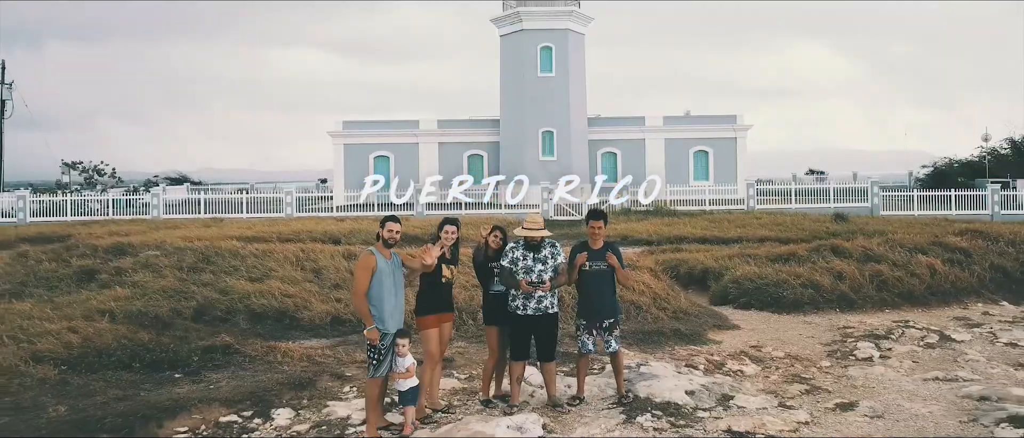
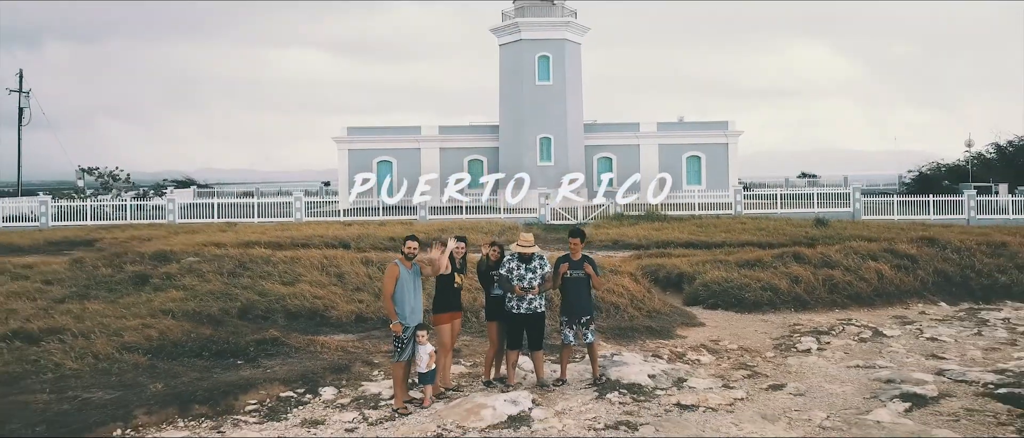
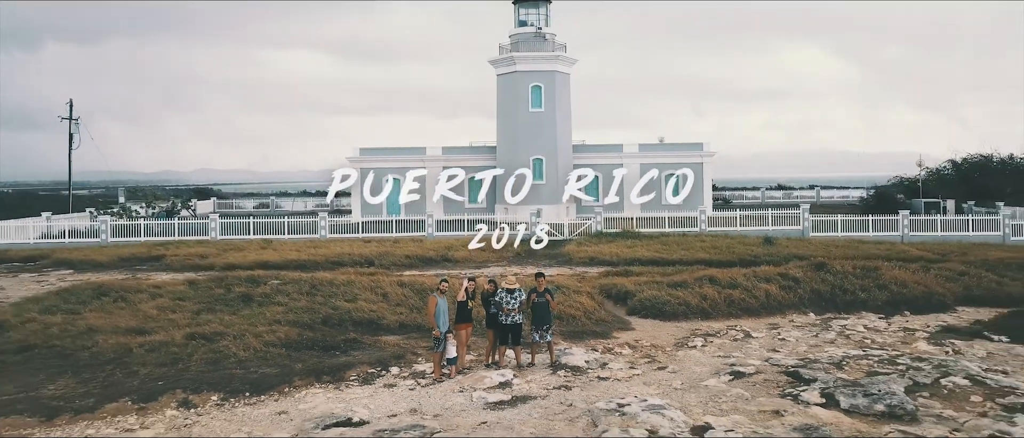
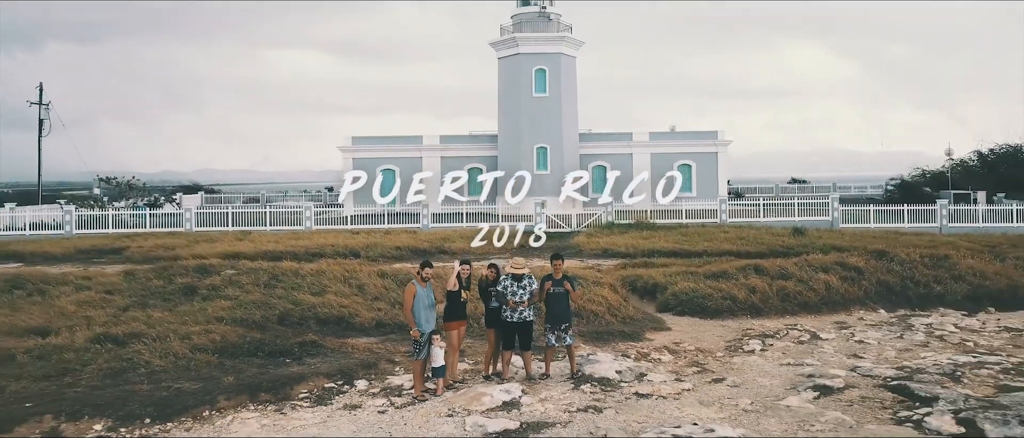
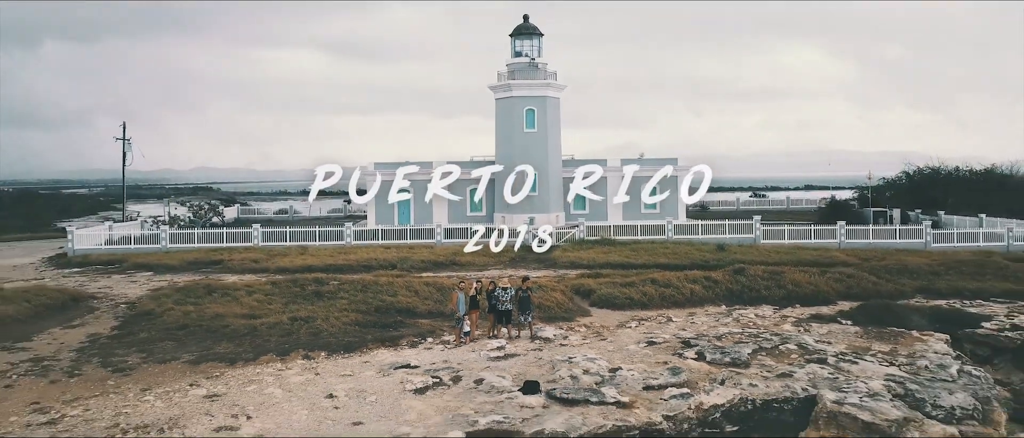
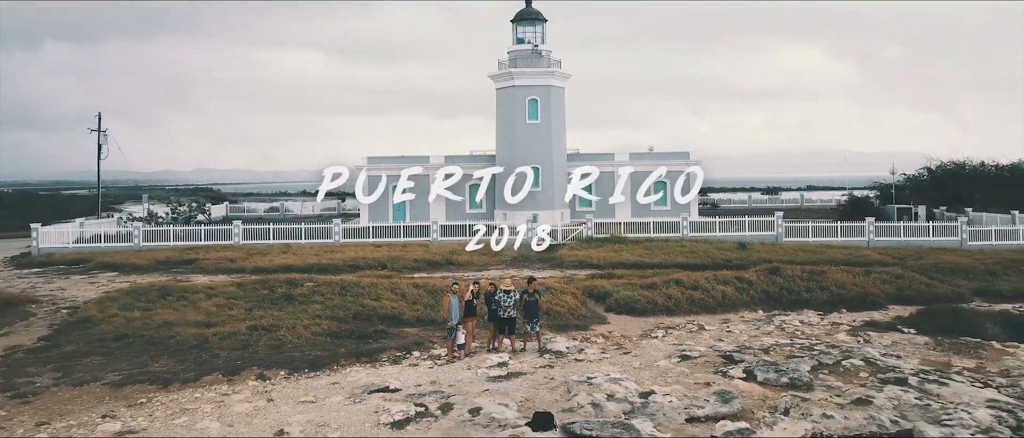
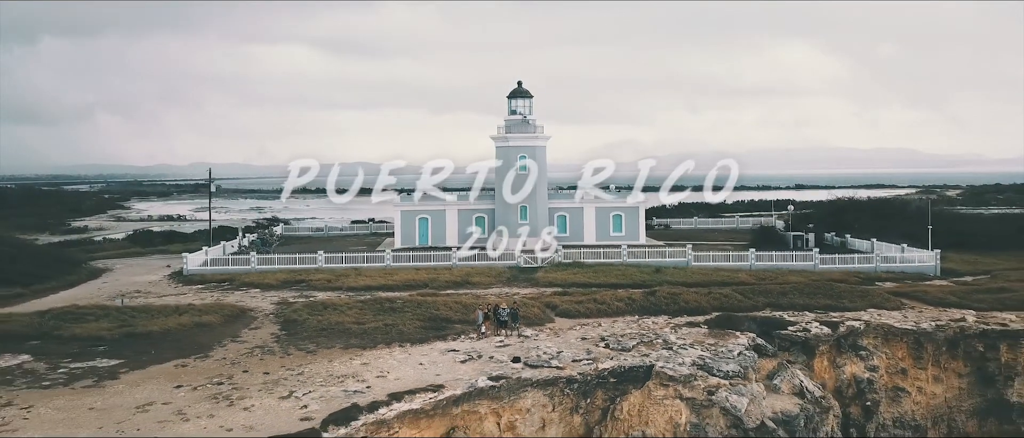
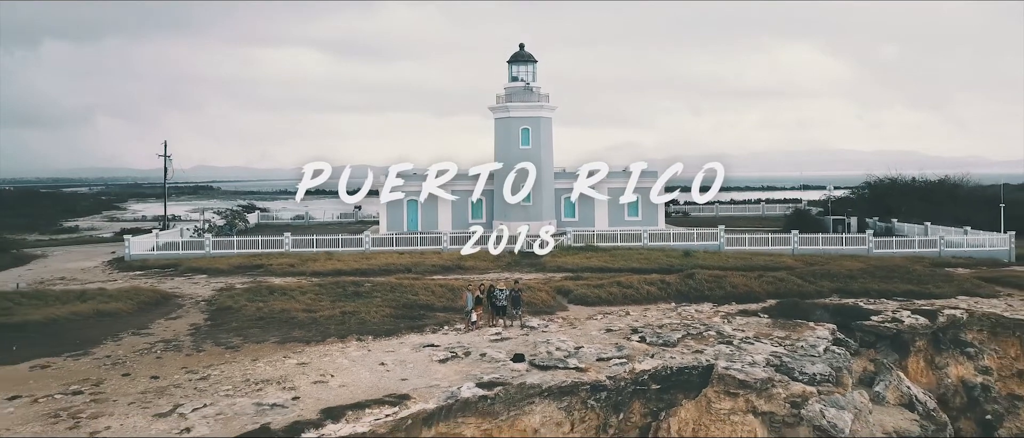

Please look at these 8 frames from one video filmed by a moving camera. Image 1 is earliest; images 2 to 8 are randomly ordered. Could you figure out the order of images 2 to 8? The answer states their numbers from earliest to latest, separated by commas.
2, 4, 3, 6, 5, 8, 7
